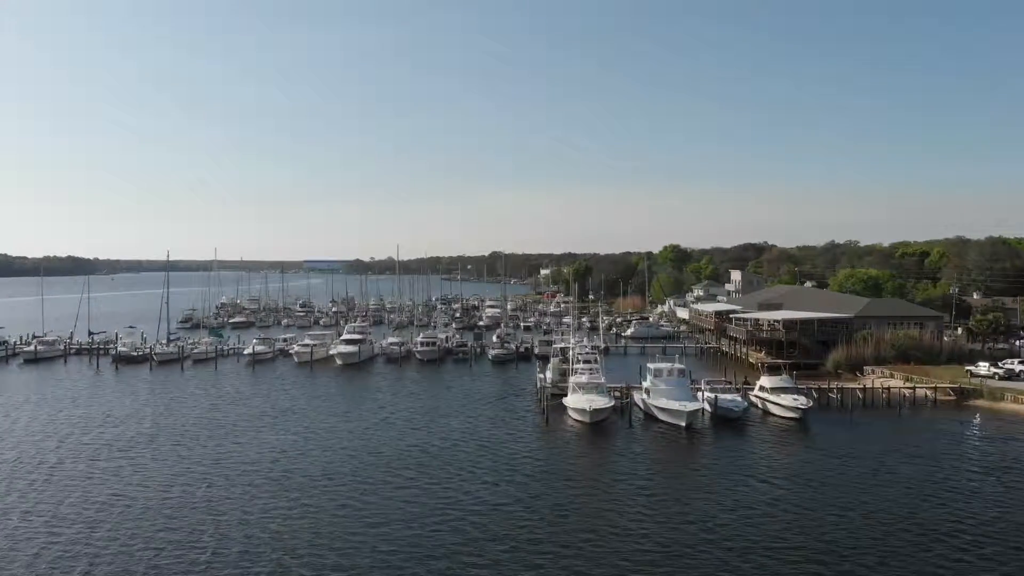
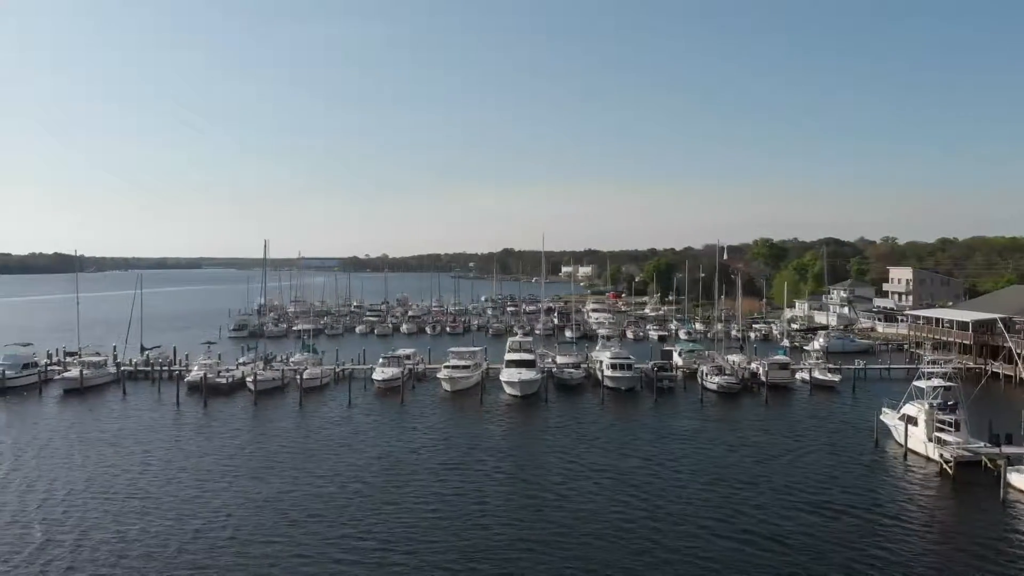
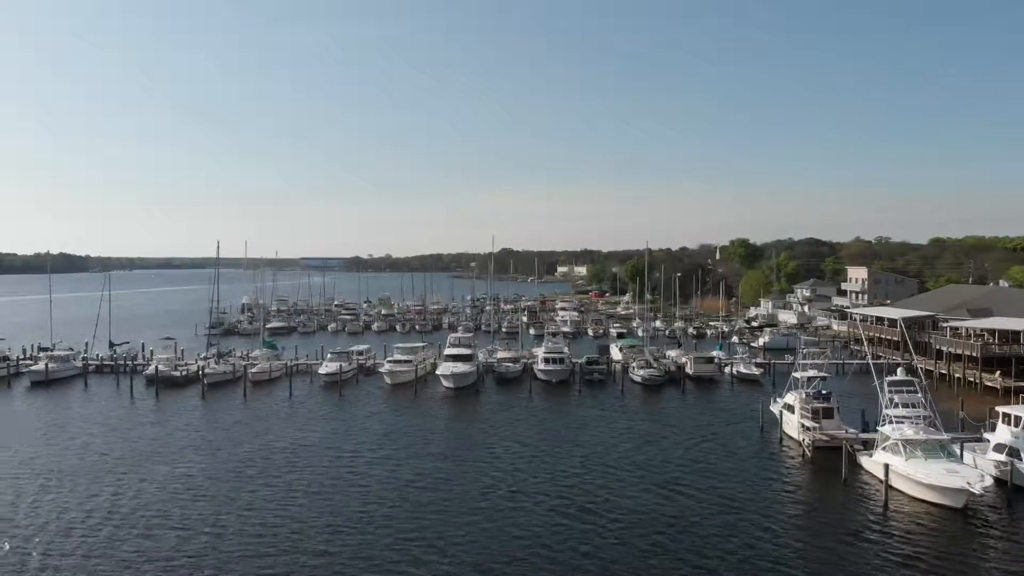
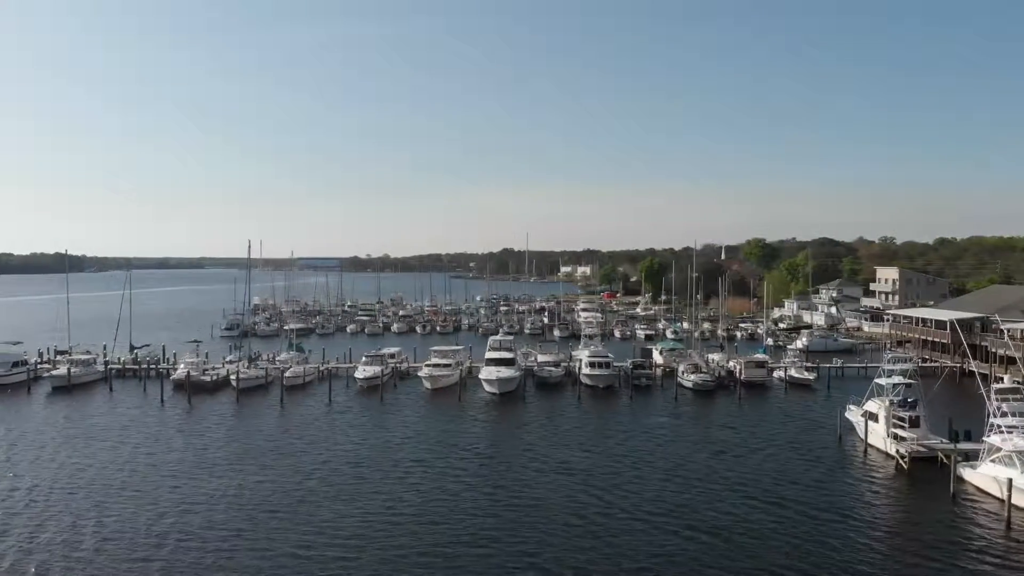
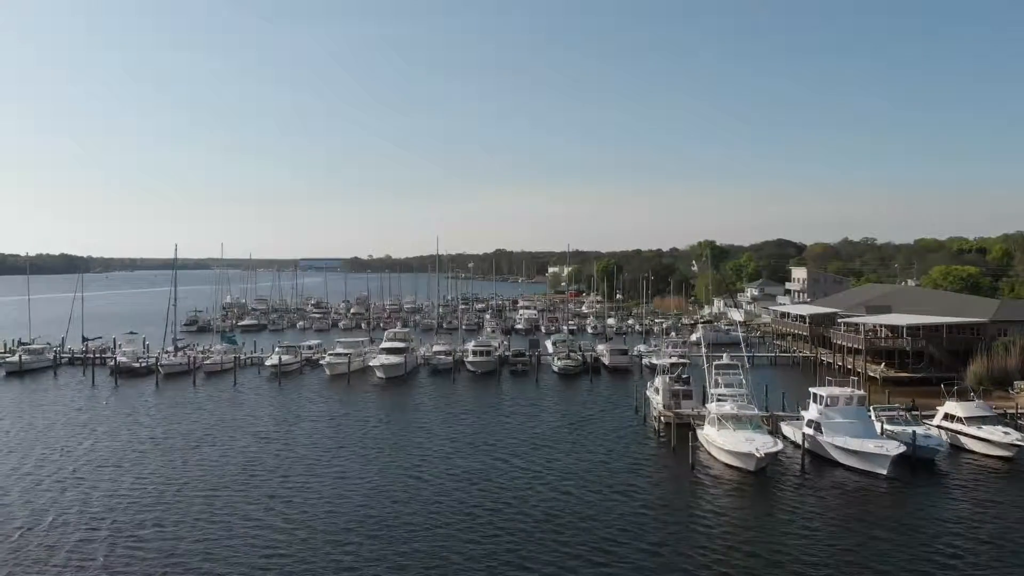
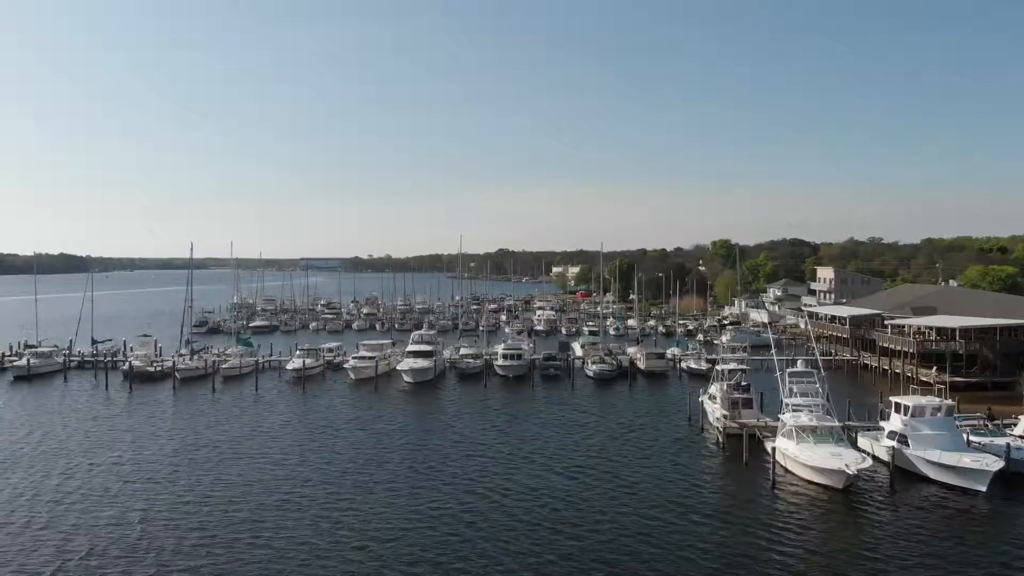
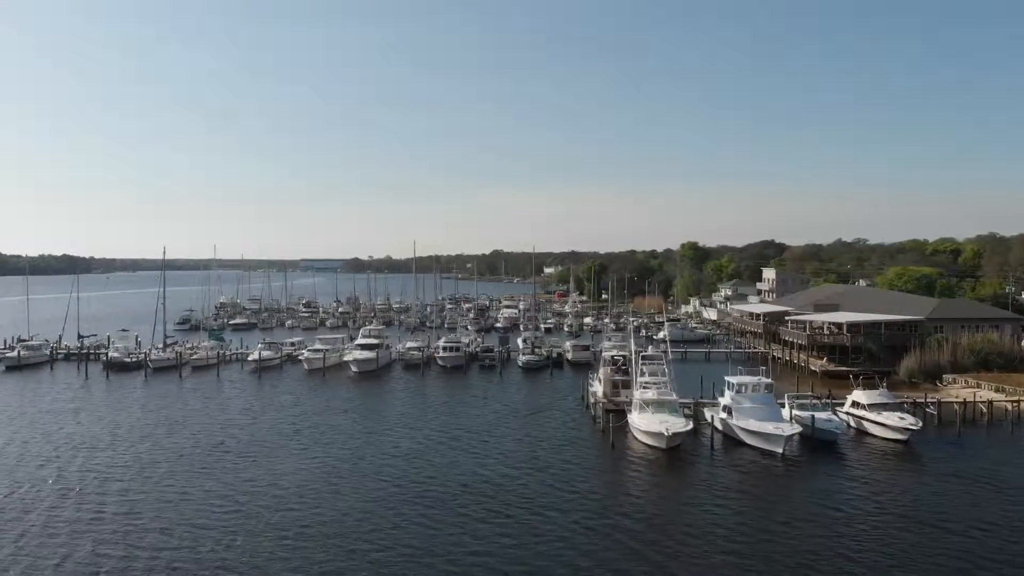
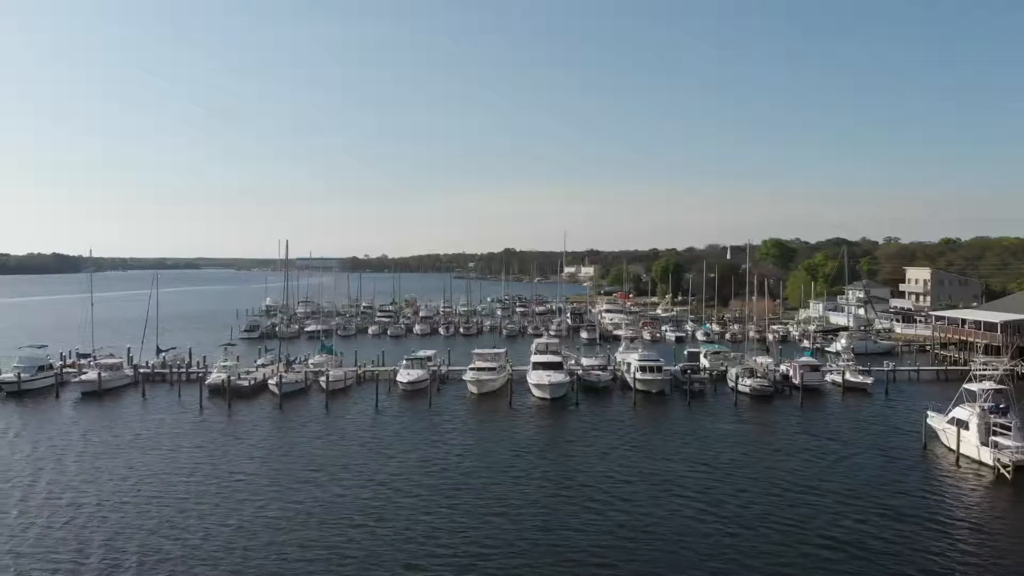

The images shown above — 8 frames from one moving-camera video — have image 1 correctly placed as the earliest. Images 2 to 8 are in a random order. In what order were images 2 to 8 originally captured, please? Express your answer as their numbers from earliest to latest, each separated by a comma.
7, 5, 6, 3, 4, 2, 8
